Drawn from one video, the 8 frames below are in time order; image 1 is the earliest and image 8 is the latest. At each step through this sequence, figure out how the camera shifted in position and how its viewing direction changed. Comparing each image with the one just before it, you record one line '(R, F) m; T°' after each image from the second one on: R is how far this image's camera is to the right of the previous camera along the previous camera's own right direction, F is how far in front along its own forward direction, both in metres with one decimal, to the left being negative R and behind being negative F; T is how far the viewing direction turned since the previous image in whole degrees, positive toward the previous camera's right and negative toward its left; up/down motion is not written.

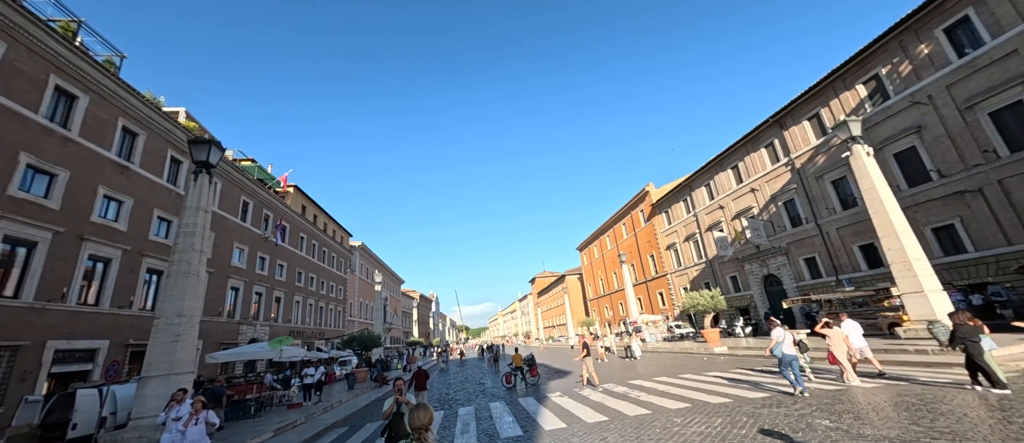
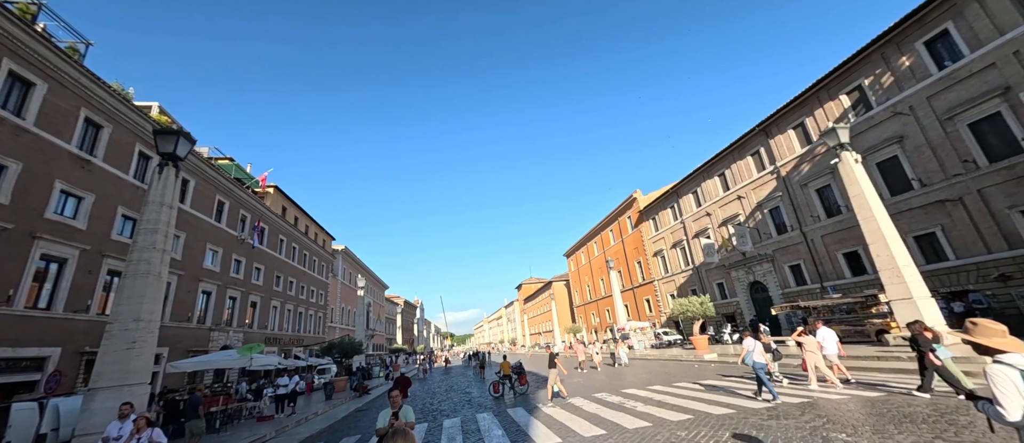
(-0.1, +0.5) m; +2°
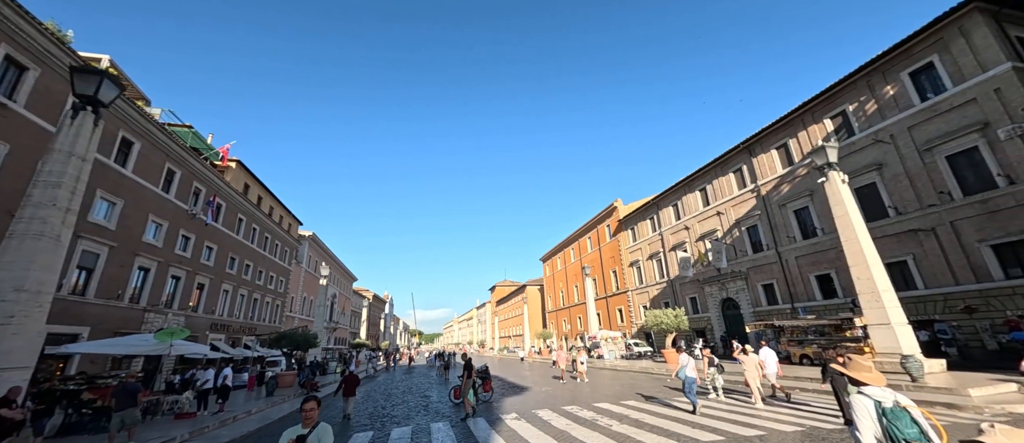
(0.0, +1.1) m; +3°
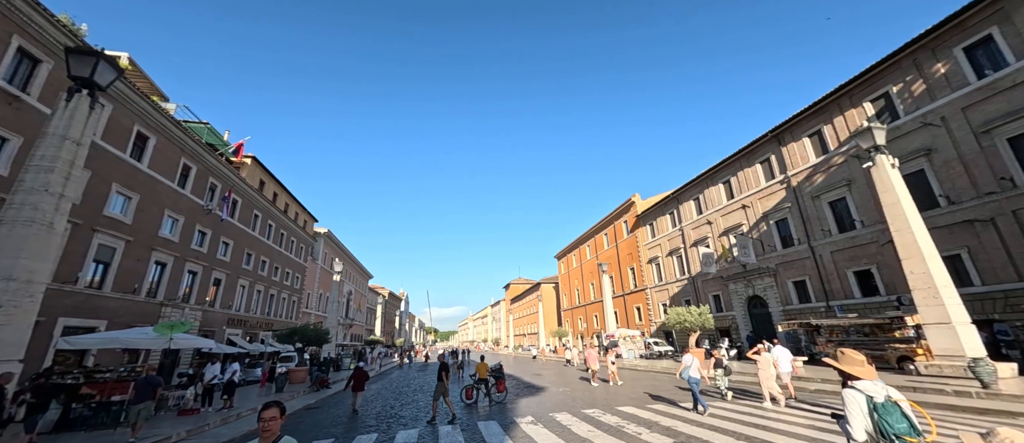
(0.0, +0.7) m; -2°
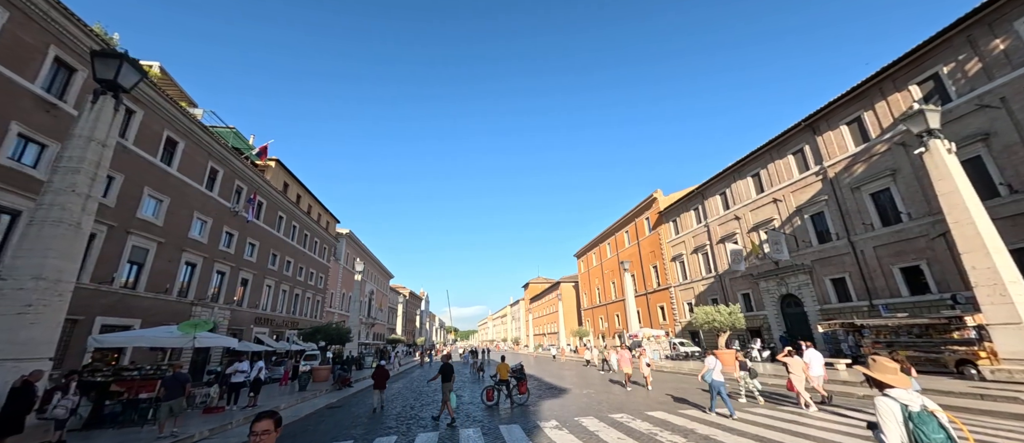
(0.0, +0.3) m; -3°
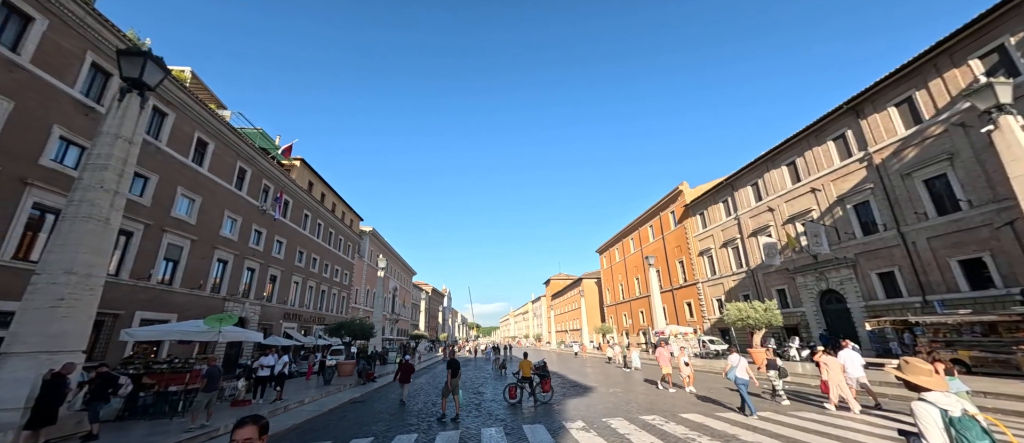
(0.0, +0.3) m; -3°
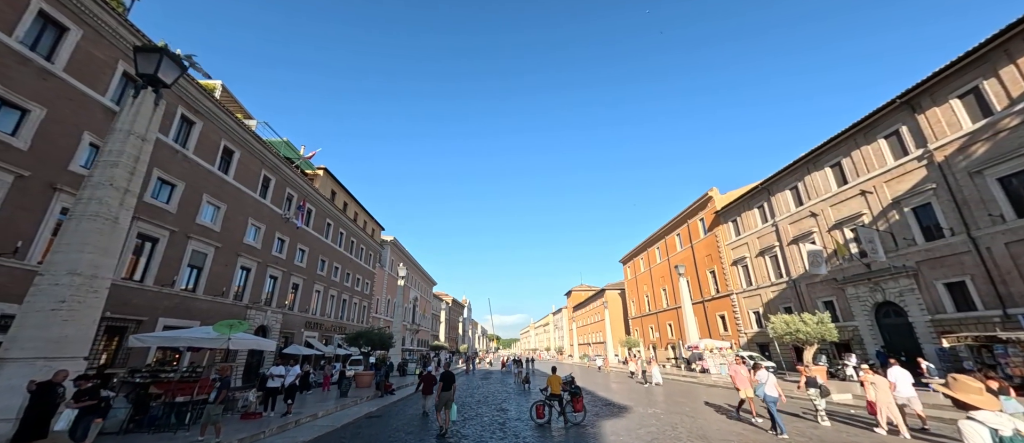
(-0.1, +0.7) m; -3°
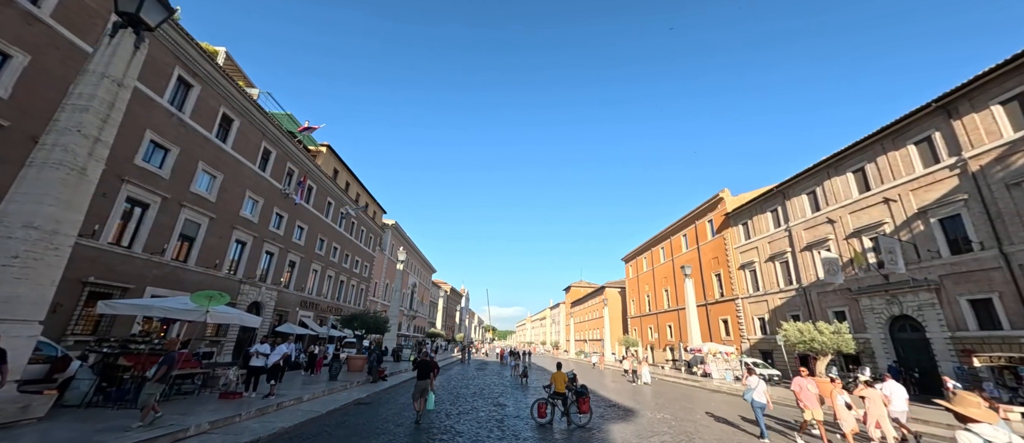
(-0.2, +0.8) m; 0°
